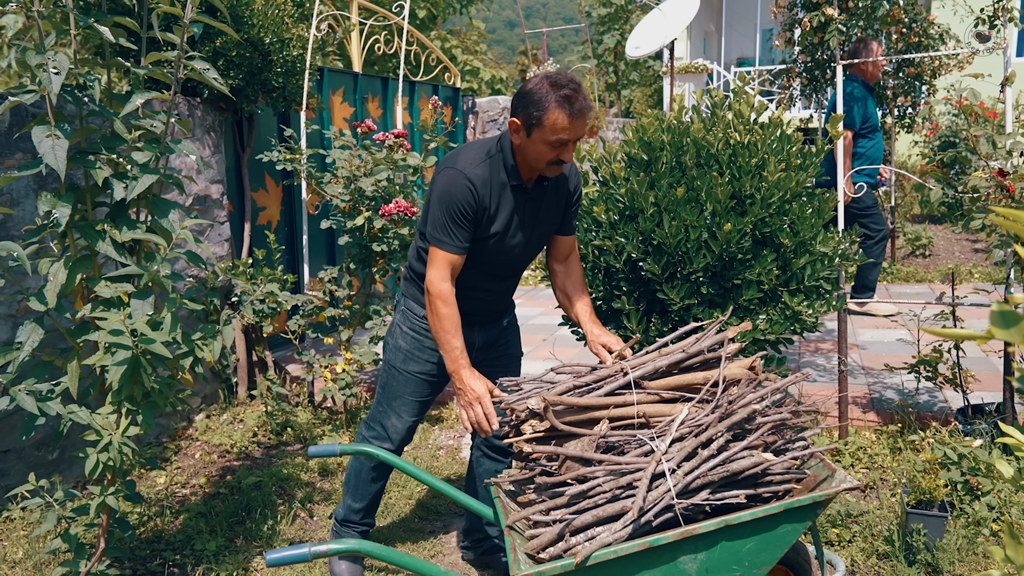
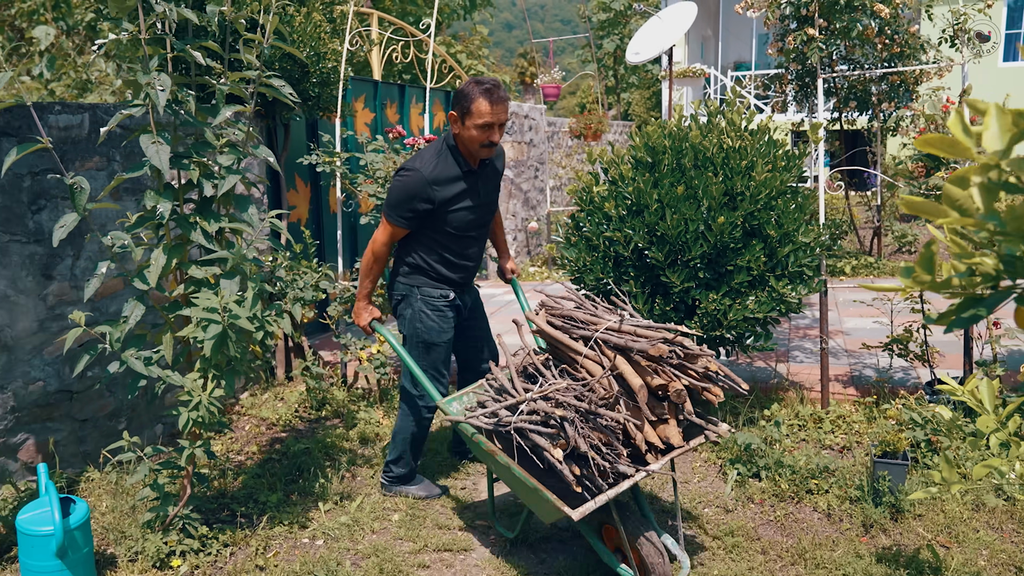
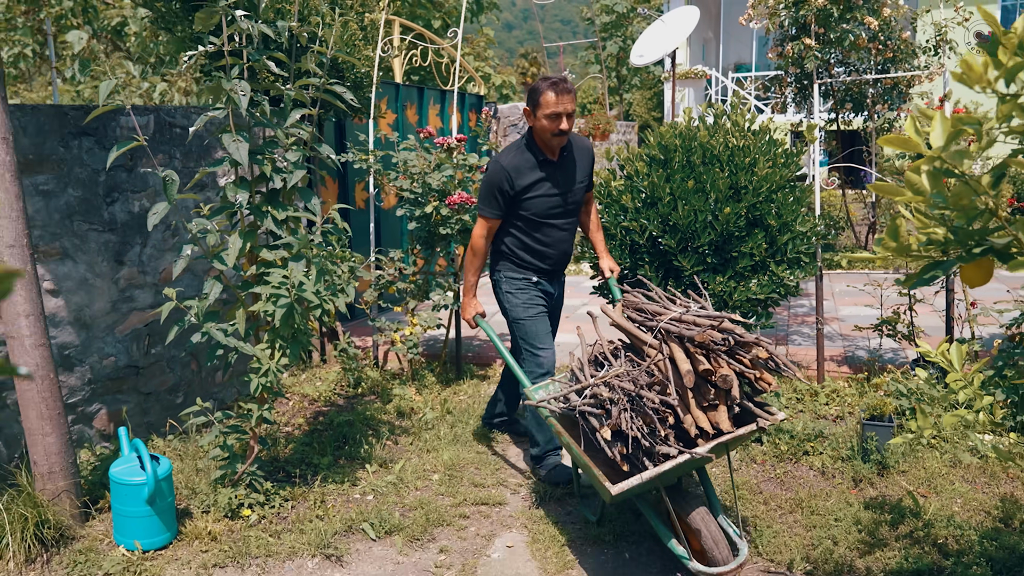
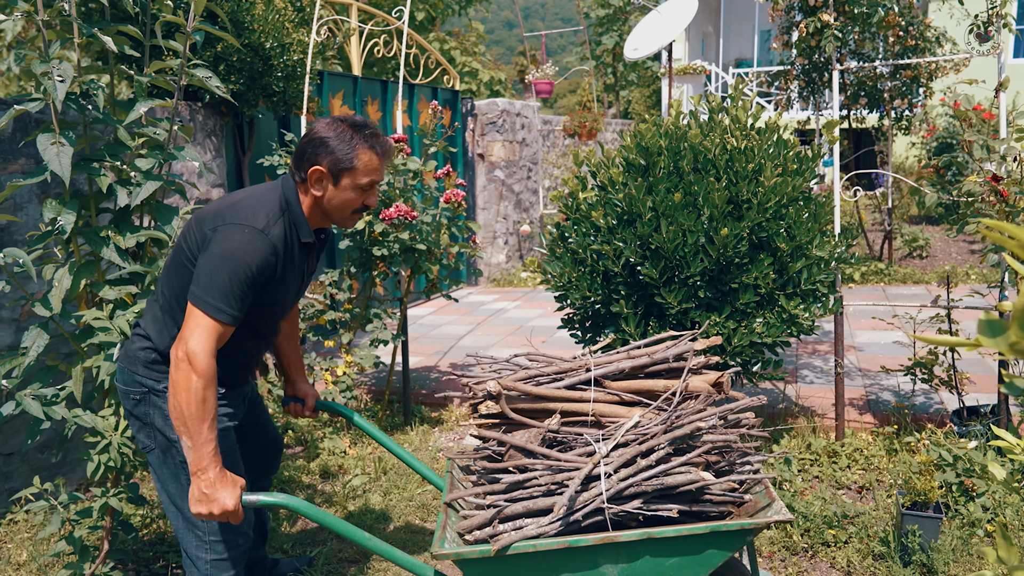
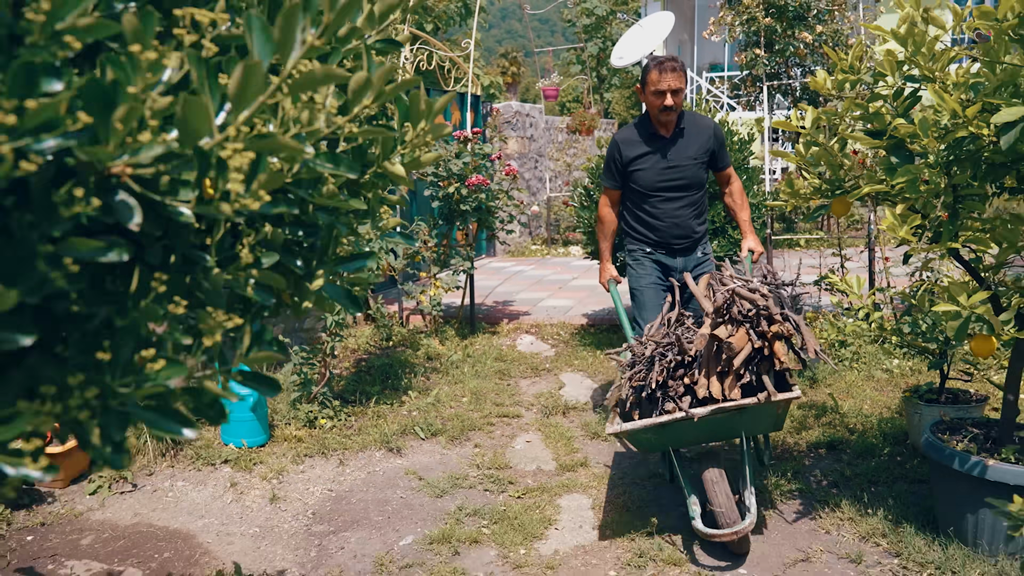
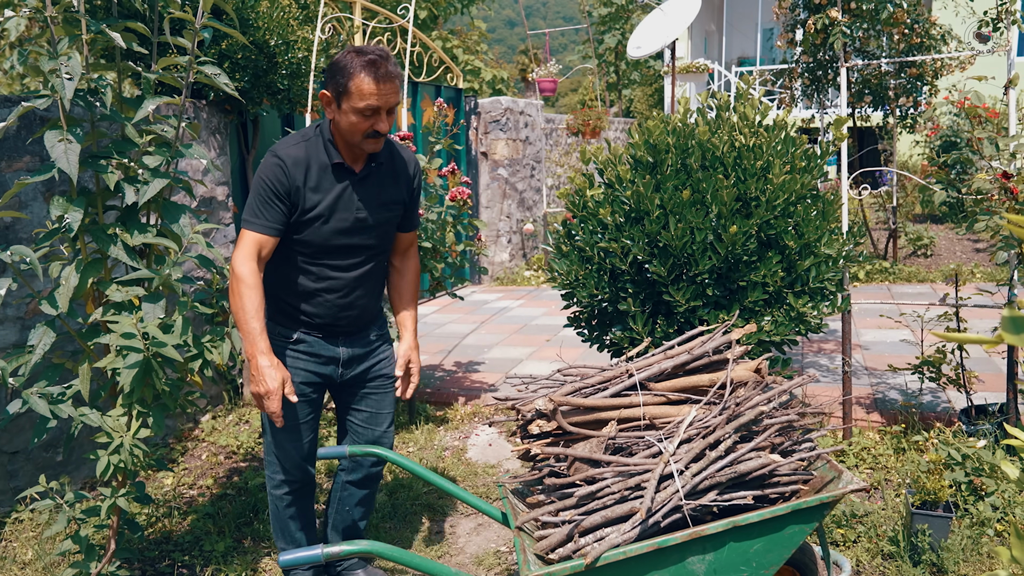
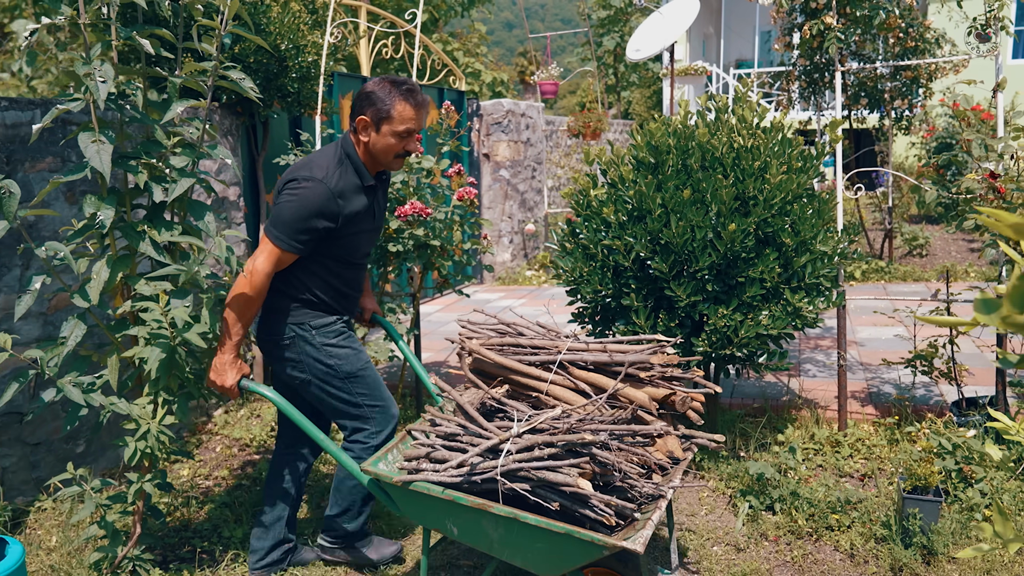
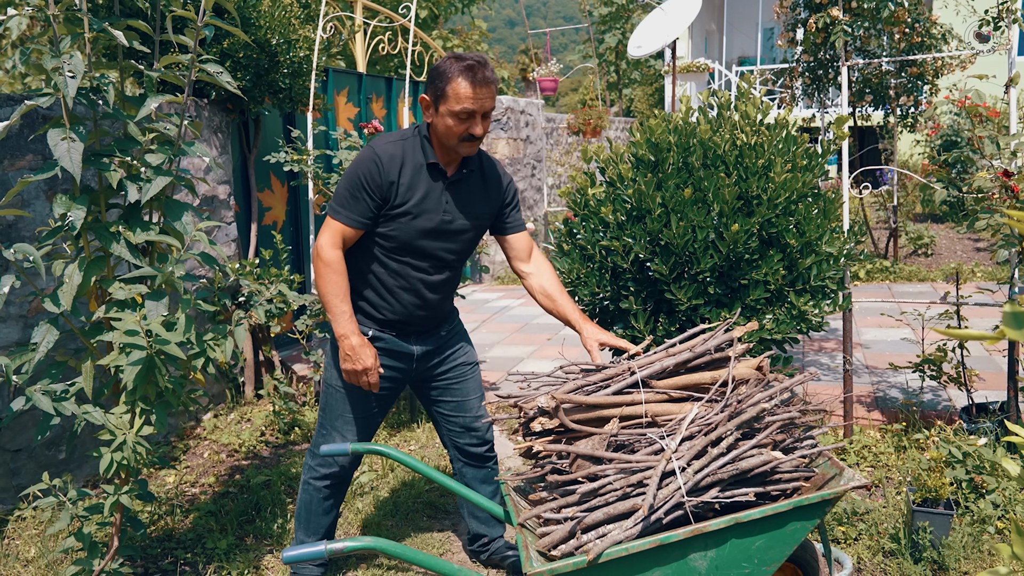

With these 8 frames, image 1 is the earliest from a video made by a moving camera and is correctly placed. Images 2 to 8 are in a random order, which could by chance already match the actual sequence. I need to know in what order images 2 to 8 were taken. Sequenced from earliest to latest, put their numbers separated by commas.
8, 6, 4, 7, 2, 3, 5
